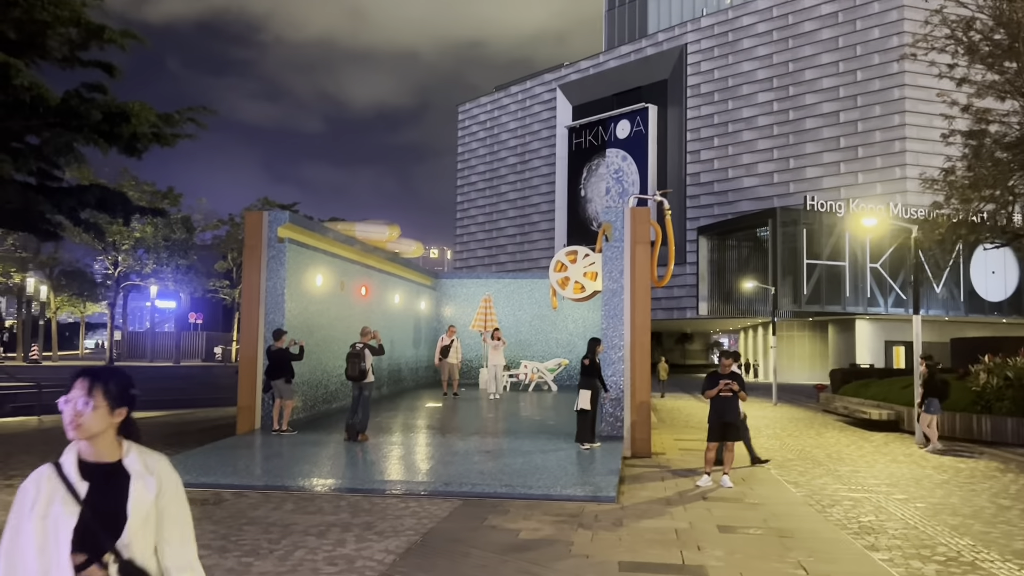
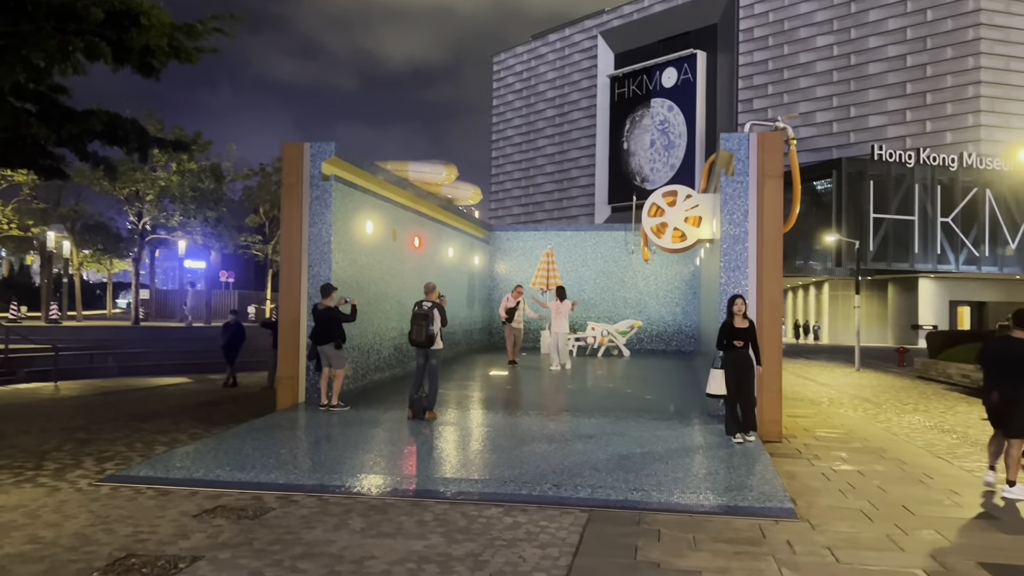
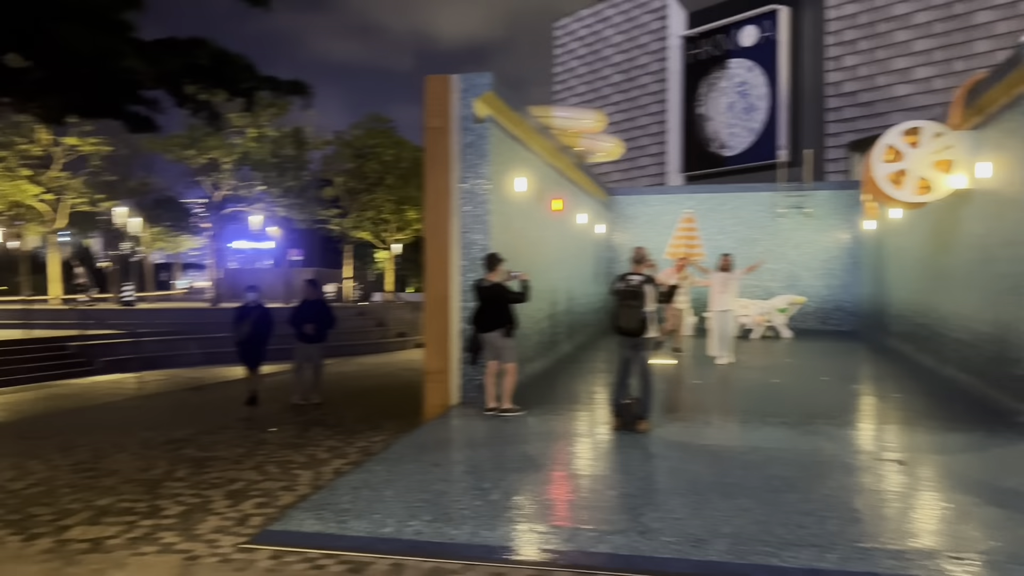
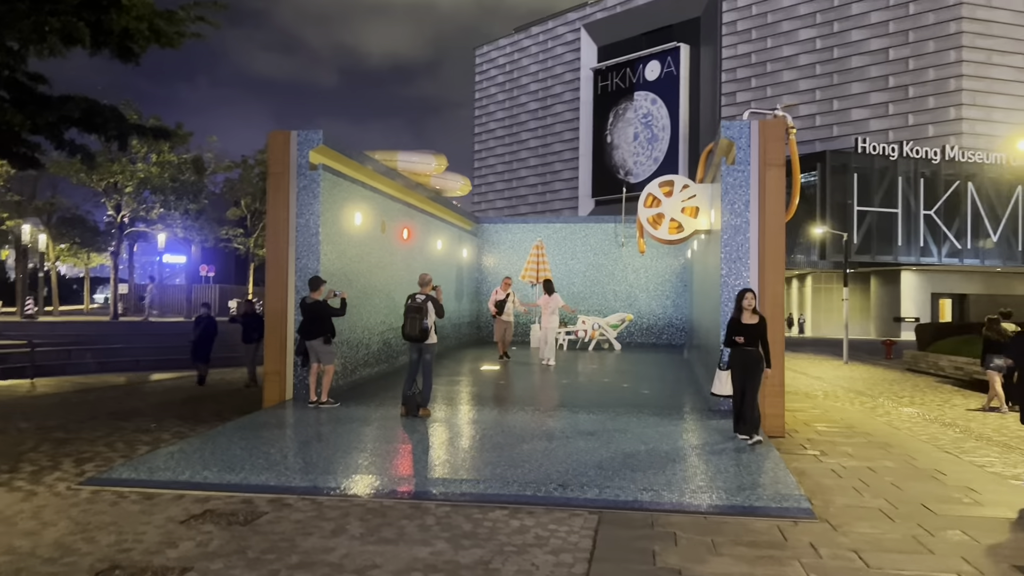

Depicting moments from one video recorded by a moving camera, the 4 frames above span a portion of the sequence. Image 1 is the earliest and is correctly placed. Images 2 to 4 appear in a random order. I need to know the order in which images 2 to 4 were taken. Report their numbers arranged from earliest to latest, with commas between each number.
2, 4, 3
